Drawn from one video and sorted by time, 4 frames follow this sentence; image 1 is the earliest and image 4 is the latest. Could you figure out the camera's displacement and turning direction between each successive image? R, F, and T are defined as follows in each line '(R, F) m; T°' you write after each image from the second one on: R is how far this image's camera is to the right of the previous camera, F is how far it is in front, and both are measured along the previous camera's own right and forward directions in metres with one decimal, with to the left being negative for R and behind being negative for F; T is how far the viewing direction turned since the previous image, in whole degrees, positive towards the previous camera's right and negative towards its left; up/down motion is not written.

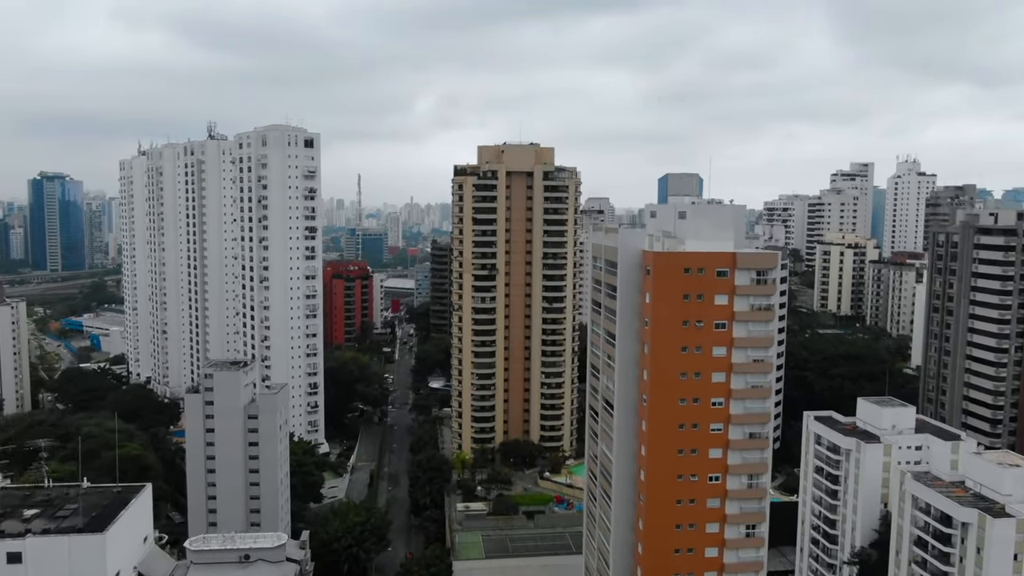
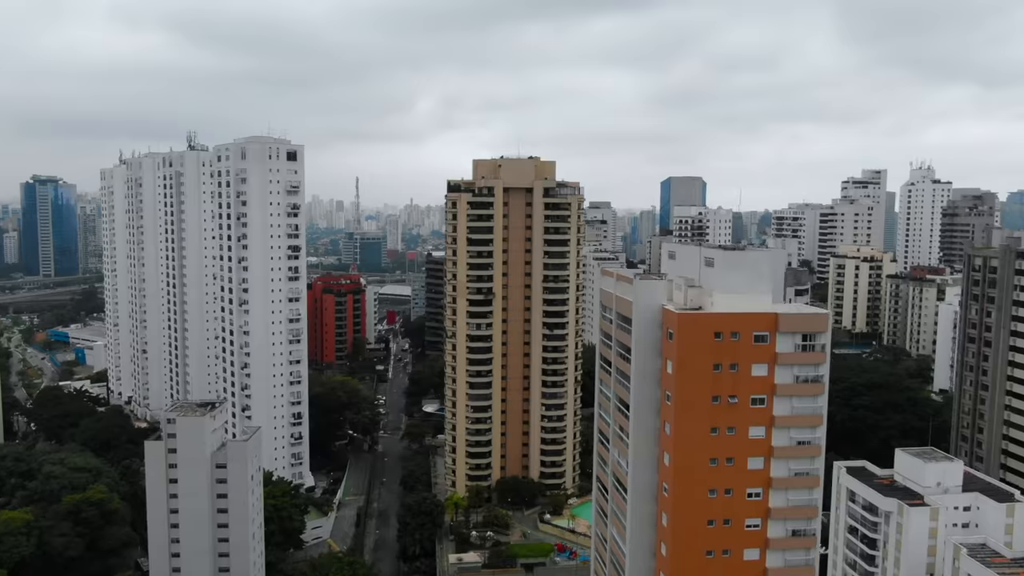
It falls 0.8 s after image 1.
(+0.1, +4.0) m; 0°
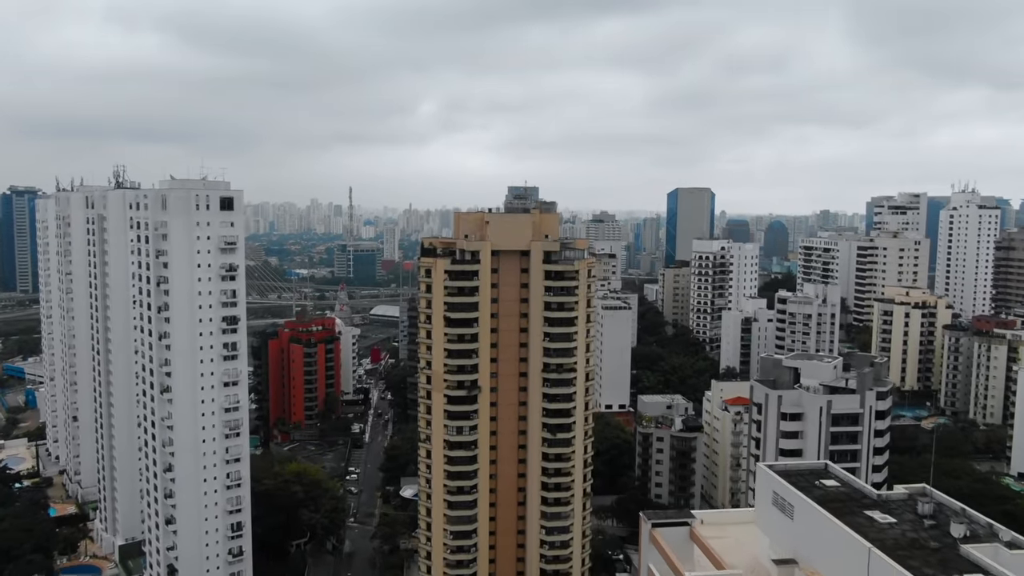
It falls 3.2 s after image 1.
(+0.3, +11.1) m; 0°
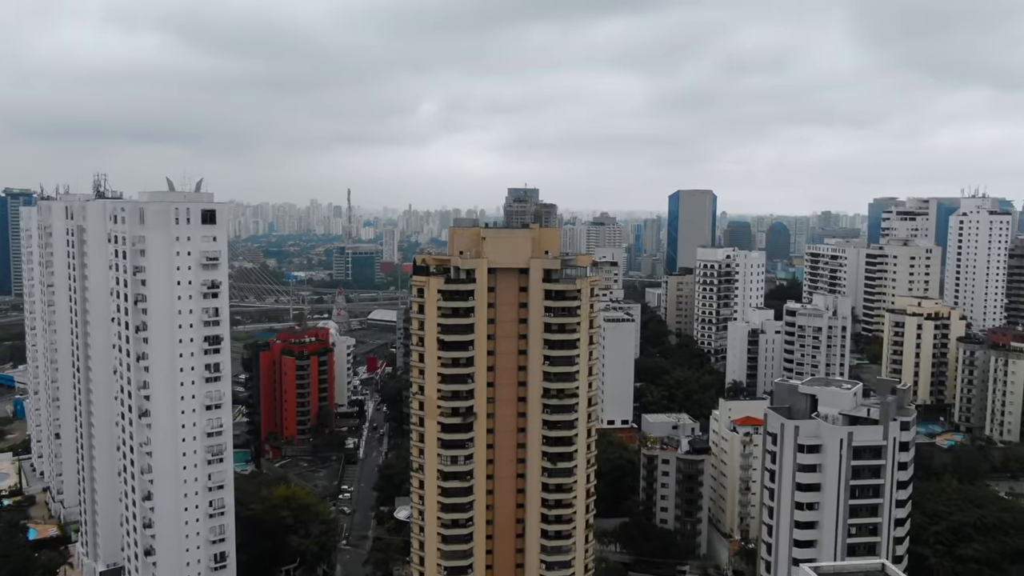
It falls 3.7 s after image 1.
(+0.1, +2.3) m; 0°
